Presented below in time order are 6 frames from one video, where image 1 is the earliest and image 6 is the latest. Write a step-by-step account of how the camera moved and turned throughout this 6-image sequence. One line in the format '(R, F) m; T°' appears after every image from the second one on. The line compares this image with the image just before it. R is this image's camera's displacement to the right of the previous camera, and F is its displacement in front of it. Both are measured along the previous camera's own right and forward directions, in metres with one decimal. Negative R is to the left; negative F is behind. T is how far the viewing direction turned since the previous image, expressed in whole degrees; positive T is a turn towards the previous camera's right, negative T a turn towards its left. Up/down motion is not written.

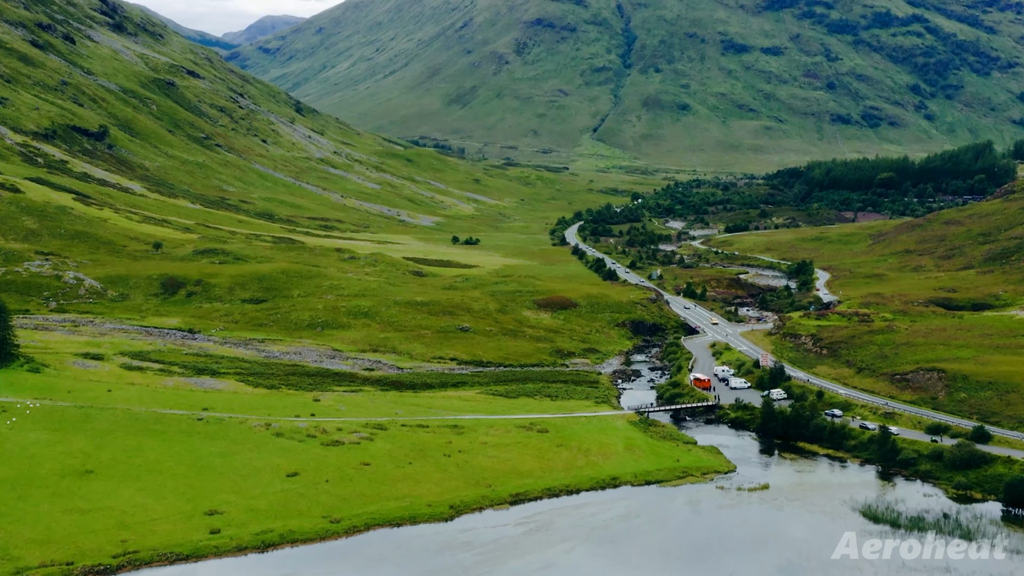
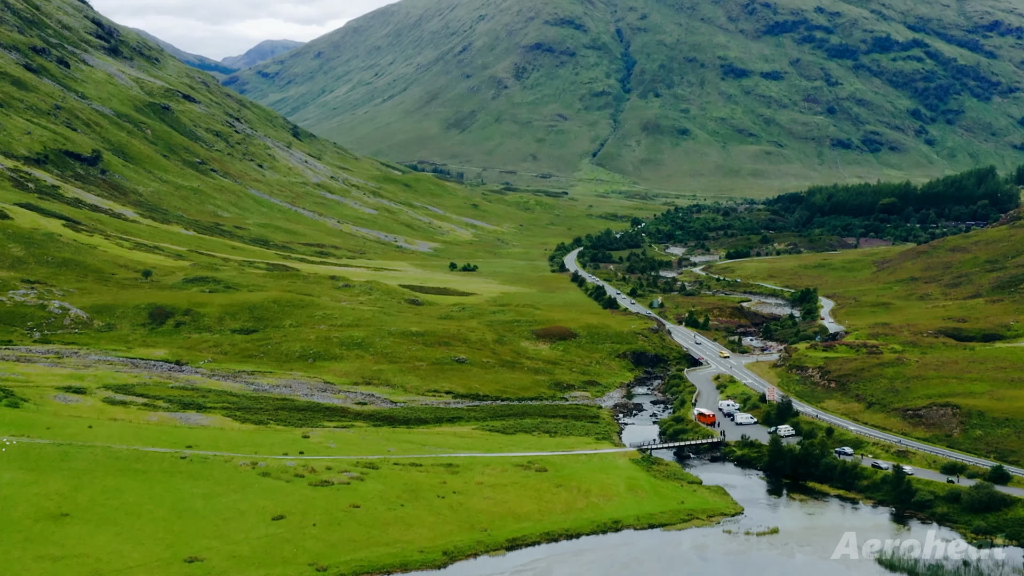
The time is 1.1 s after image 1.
(+0.3, +4.0) m; 0°
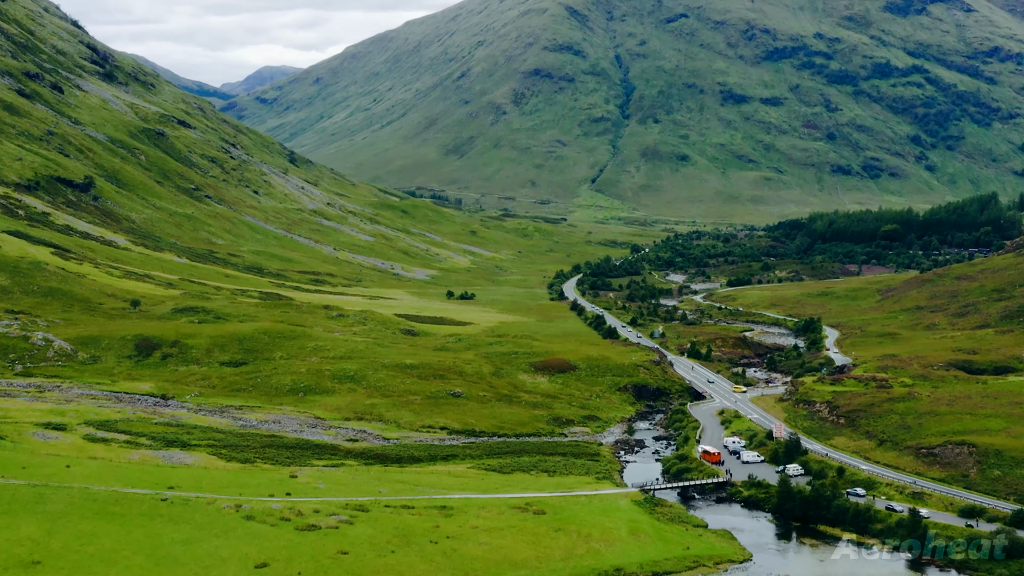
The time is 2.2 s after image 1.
(+0.3, +4.1) m; 0°
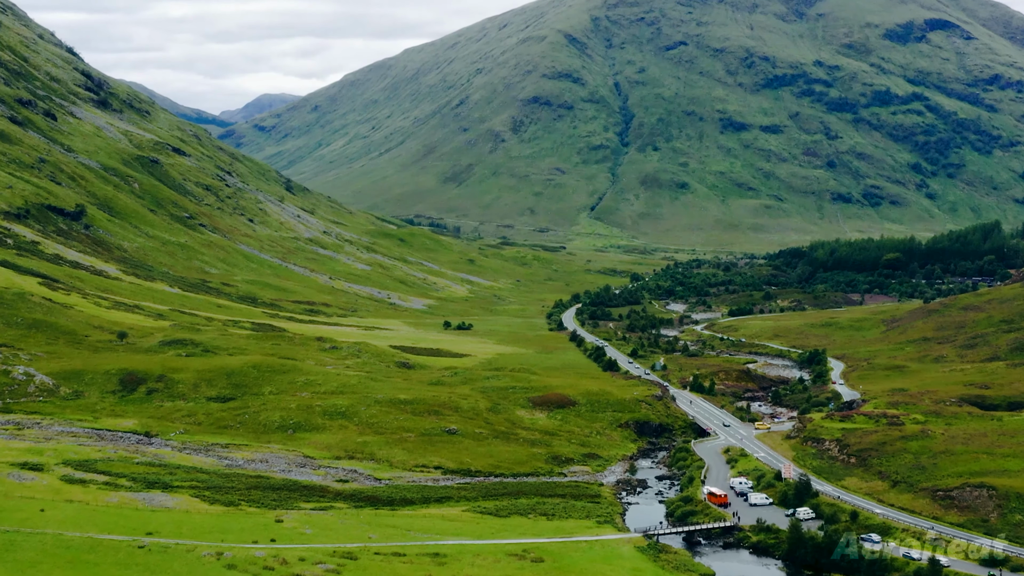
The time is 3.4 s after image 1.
(+0.3, +4.2) m; 0°
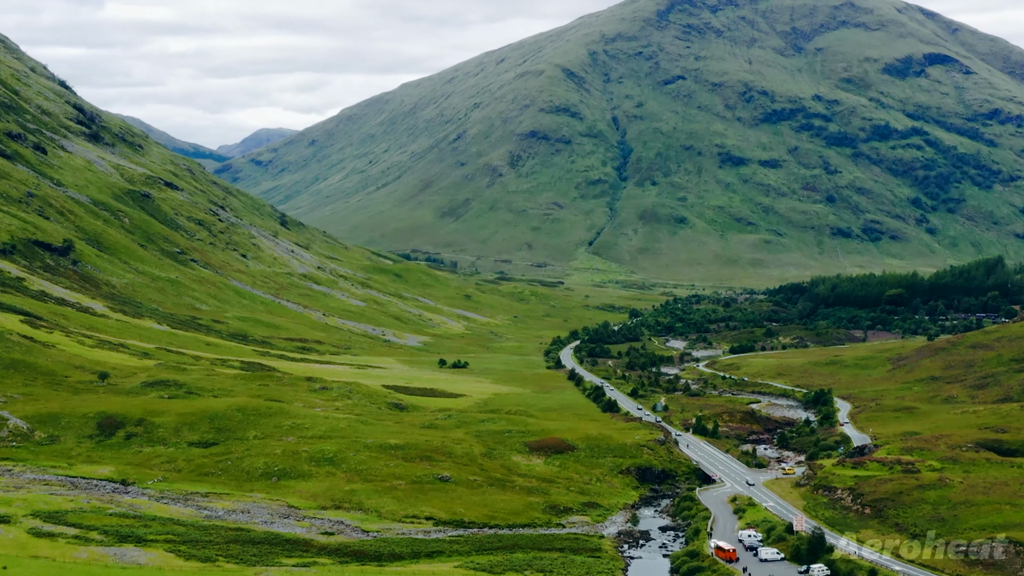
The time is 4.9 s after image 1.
(+0.4, +5.1) m; 0°
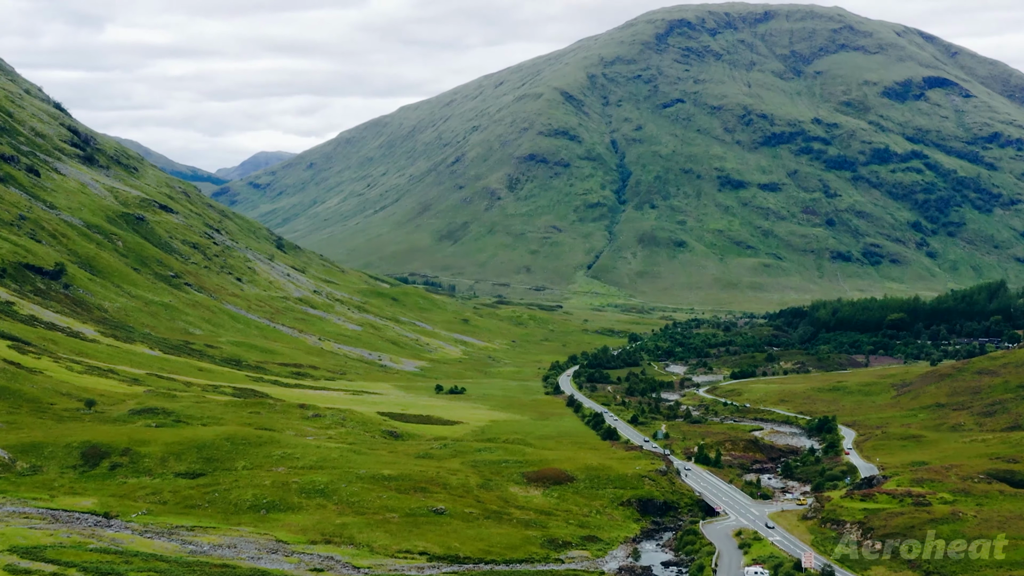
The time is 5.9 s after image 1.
(+0.2, +3.2) m; 0°
